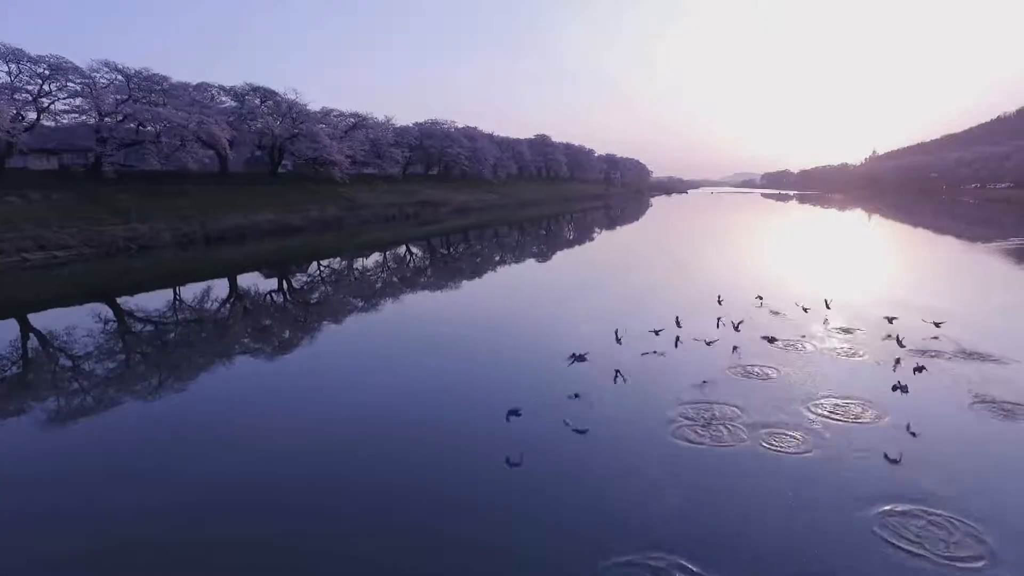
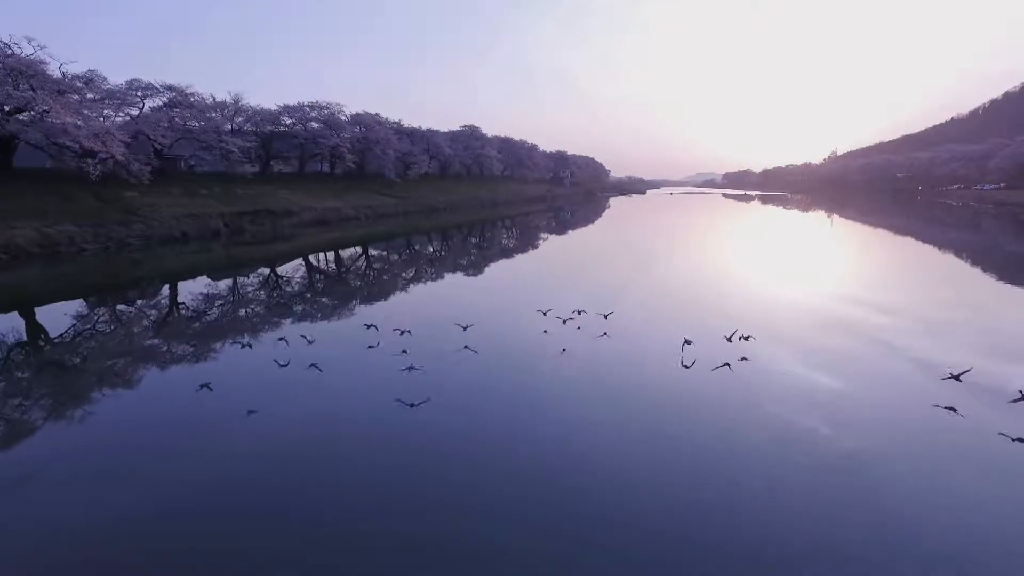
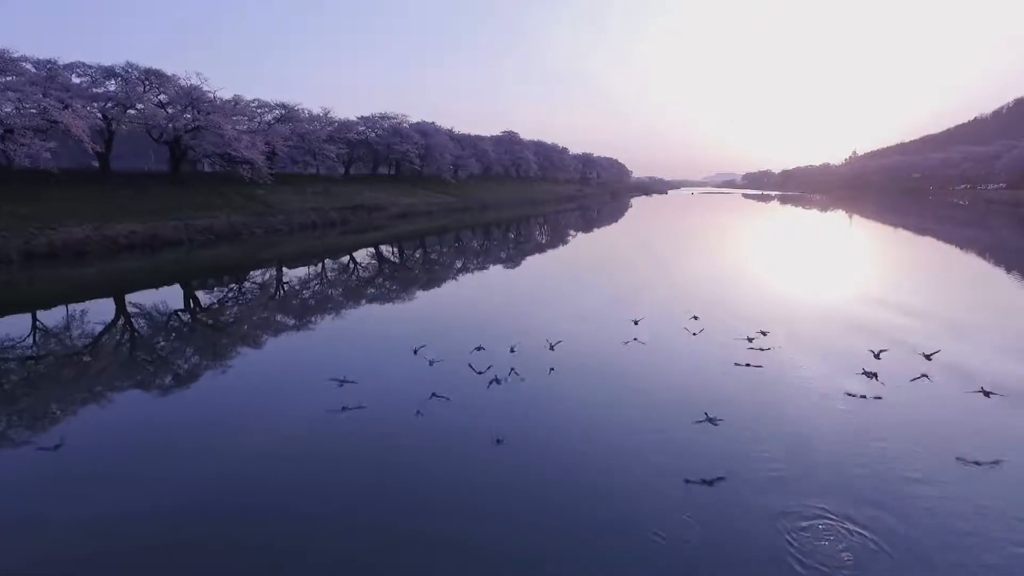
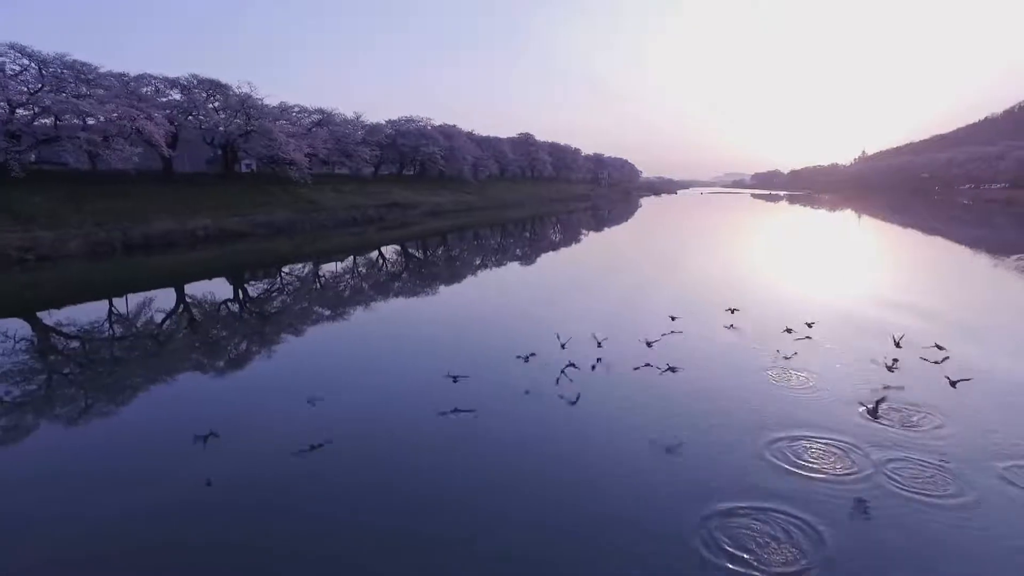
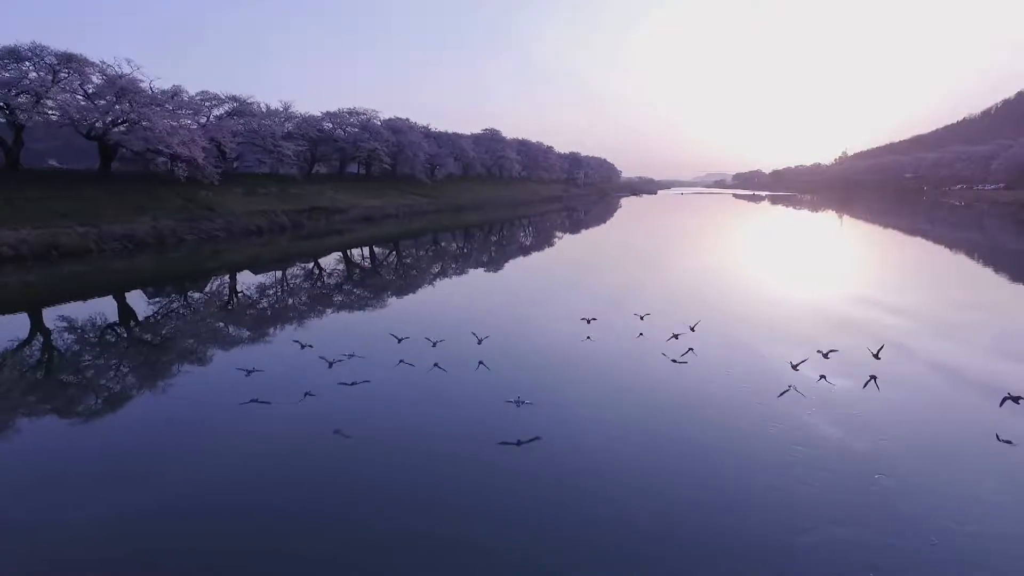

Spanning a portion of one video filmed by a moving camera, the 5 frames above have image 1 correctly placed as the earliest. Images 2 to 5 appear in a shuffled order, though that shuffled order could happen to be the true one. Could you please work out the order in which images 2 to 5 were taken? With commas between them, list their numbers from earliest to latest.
4, 3, 5, 2
